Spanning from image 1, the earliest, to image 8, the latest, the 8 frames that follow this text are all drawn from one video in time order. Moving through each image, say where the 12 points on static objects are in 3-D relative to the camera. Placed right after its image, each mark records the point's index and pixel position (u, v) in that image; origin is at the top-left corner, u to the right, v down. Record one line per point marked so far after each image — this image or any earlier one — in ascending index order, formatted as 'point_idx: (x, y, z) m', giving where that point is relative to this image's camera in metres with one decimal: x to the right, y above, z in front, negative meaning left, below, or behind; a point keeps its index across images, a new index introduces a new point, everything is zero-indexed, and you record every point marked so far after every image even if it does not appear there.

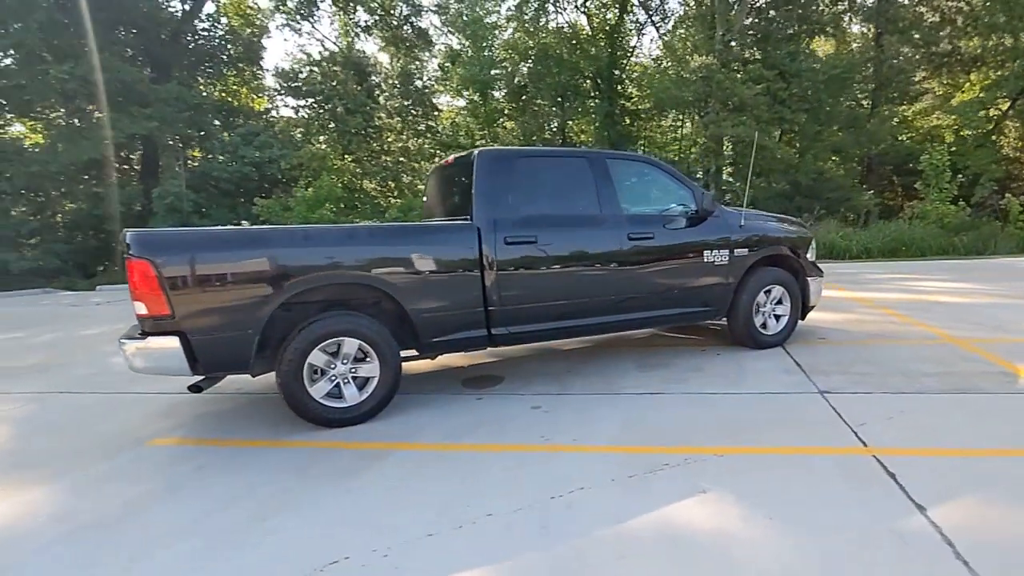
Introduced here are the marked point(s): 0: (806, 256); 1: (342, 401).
0: (+2.9, +0.3, +6.4) m
1: (-1.3, -0.8, +4.8) m
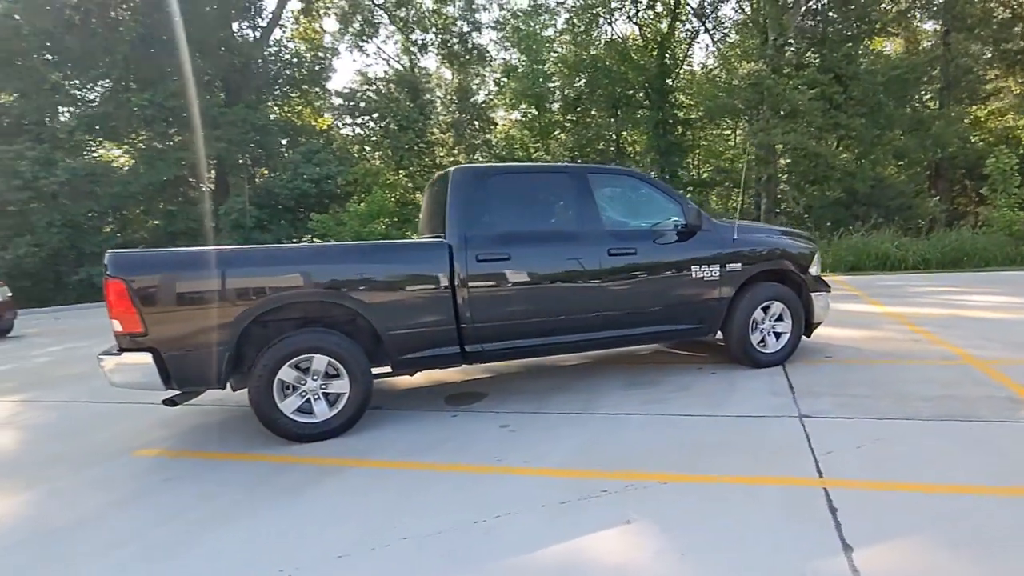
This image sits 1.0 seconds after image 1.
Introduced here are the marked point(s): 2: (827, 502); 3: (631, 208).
0: (+2.8, +0.2, +6.0) m
1: (-1.5, -1.0, +4.9) m
2: (+1.6, -1.1, +3.4) m
3: (+1.0, +0.7, +5.7) m
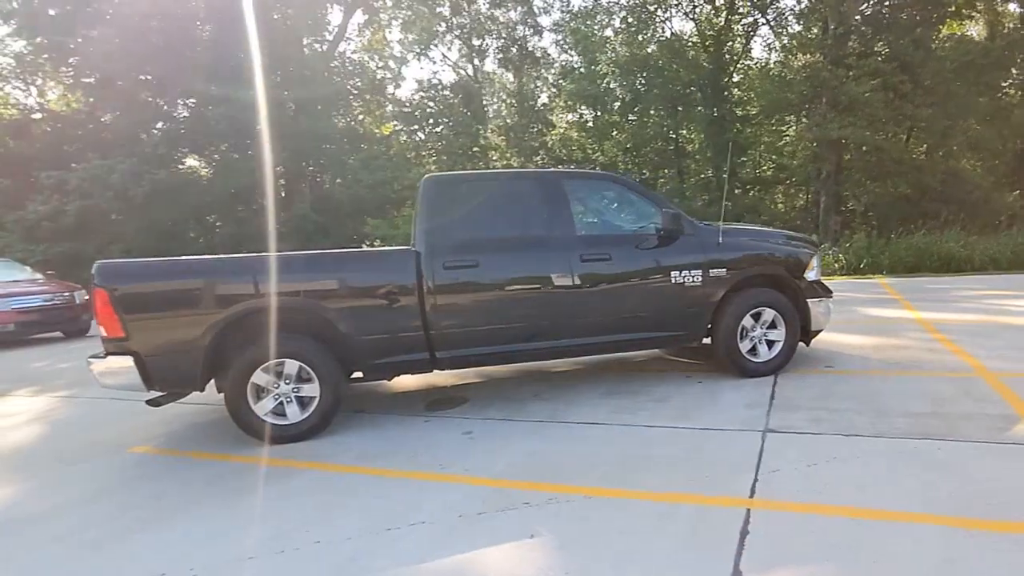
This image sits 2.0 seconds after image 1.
0: (+2.6, +0.1, +5.7) m
1: (-1.8, -1.0, +5.1) m
2: (+1.1, -1.2, +3.2) m
3: (+0.8, +0.6, +5.6) m
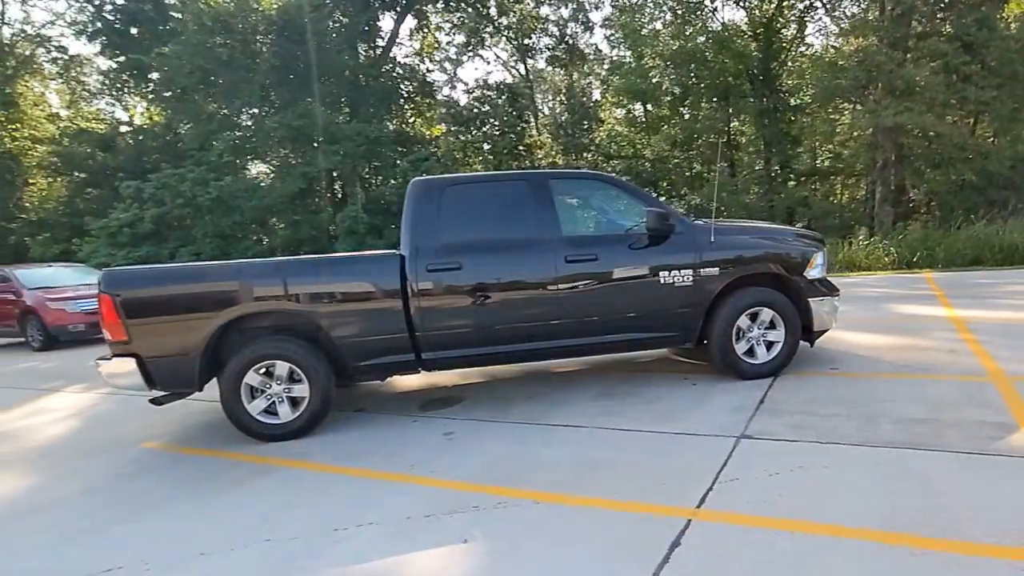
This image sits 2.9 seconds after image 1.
0: (+2.5, +0.1, +5.4) m
1: (-1.9, -1.1, +5.3) m
2: (+0.8, -1.2, +3.1) m
3: (+0.7, +0.6, +5.5) m
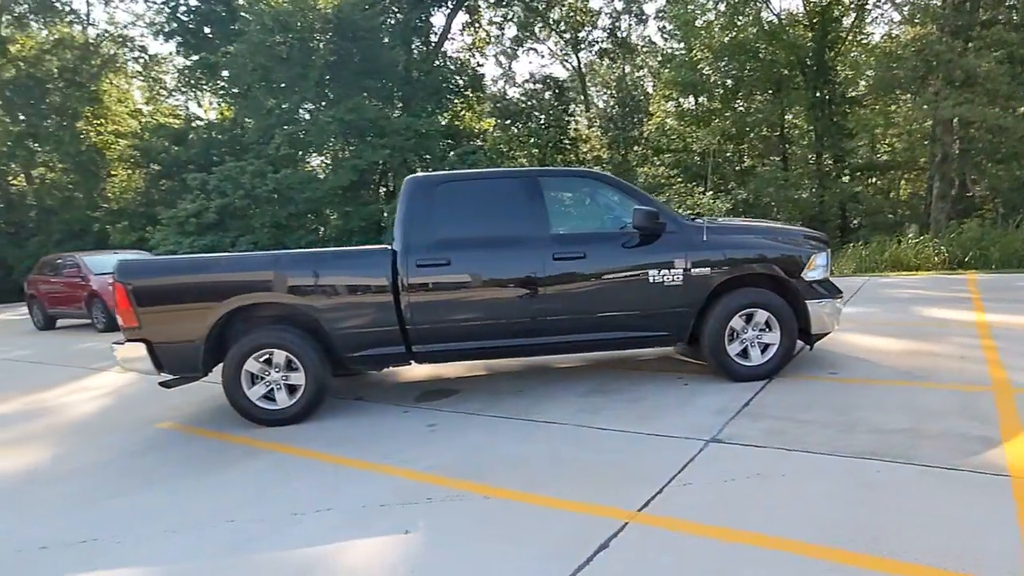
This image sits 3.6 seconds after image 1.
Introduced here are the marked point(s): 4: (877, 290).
0: (+2.4, +0.1, +5.3) m
1: (-2.1, -1.0, +5.5) m
2: (+0.5, -1.2, +3.1) m
3: (+0.6, +0.7, +5.4) m
4: (+5.1, 0.0, +9.0) m
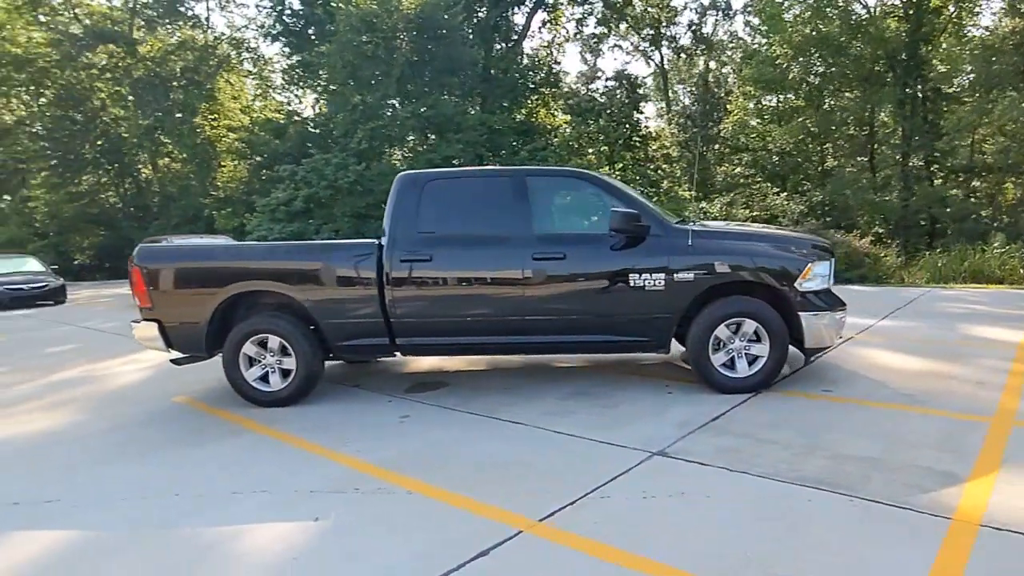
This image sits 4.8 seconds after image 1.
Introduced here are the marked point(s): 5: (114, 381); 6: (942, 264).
0: (+2.2, 0.0, +4.9) m
1: (-2.2, -0.9, +5.8) m
2: (-0.1, -1.2, +3.0) m
3: (+0.5, +0.7, +5.3) m
4: (+5.4, -0.2, +8.3) m
5: (-4.7, -1.1, +7.8) m
6: (+8.2, +0.5, +12.3) m
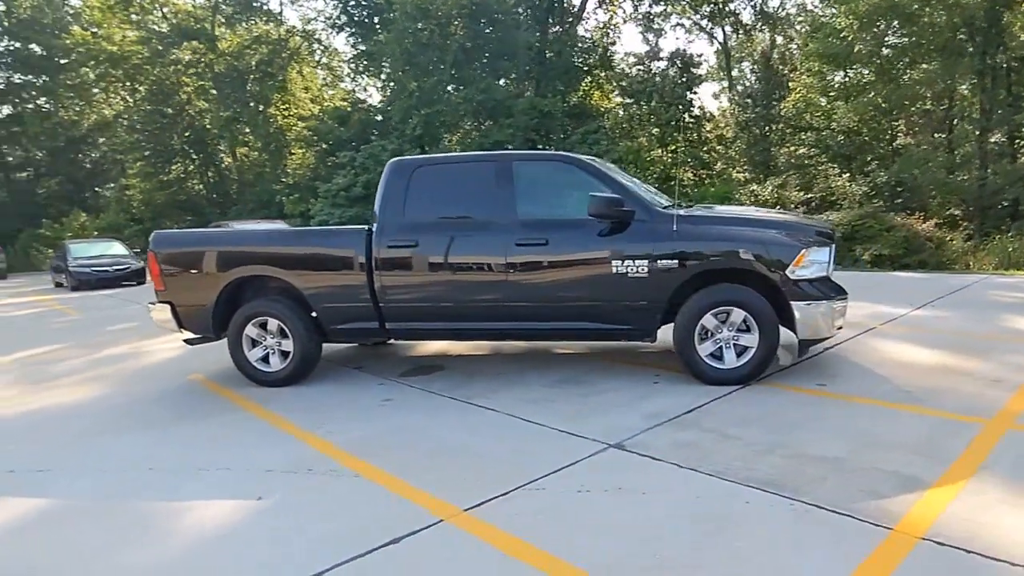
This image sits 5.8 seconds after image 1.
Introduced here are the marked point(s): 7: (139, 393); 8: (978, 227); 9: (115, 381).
0: (+2.0, +0.1, +4.6) m
1: (-2.3, -0.7, +6.0) m
2: (-0.4, -1.1, +3.0) m
3: (+0.4, +0.8, +5.2) m
4: (+5.6, -0.1, +7.6) m
5: (-4.6, -0.9, +8.2) m
6: (+8.8, +0.7, +11.3) m
7: (-3.7, -1.0, +6.4) m
8: (+12.1, +1.6, +16.6) m
9: (-4.3, -1.0, +7.0) m
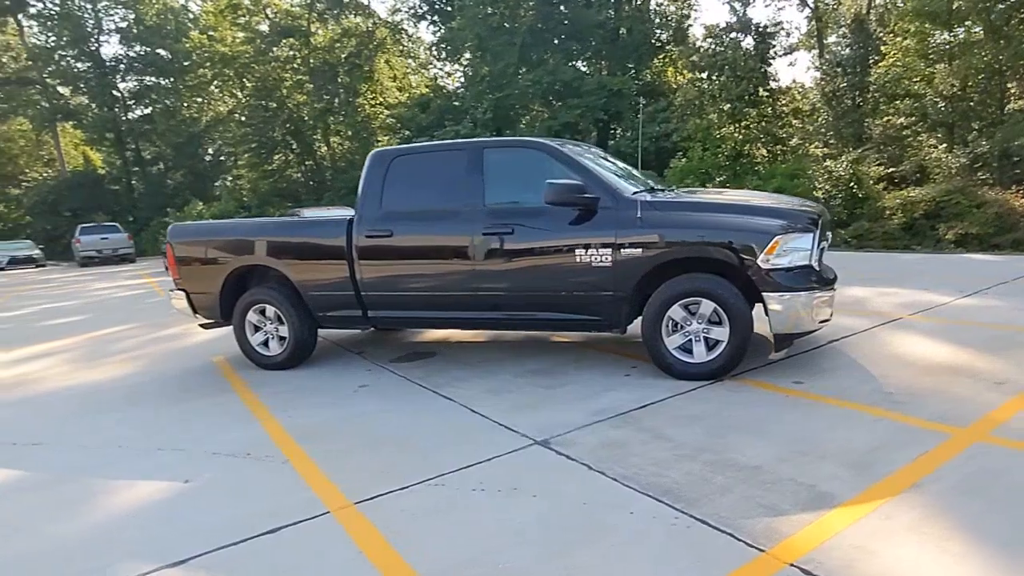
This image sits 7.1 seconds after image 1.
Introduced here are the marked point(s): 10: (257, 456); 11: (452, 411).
0: (+1.7, +0.2, +4.2) m
1: (-2.4, -0.6, +6.2) m
2: (-1.0, -1.1, +3.0) m
3: (+0.1, +0.9, +5.0) m
4: (+5.6, +0.1, +6.7) m
5: (-4.3, -0.7, +8.8) m
6: (+9.3, +0.9, +9.8) m
7: (-3.7, -0.9, +6.8) m
8: (+13.4, +2.0, +14.6) m
9: (-4.2, -0.9, +7.5) m
10: (-1.5, -1.0, +3.9) m
11: (-0.4, -0.9, +4.4) m
